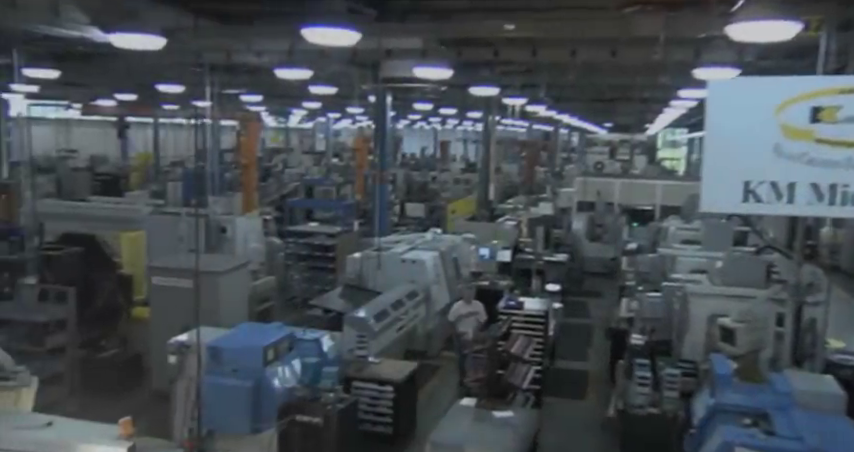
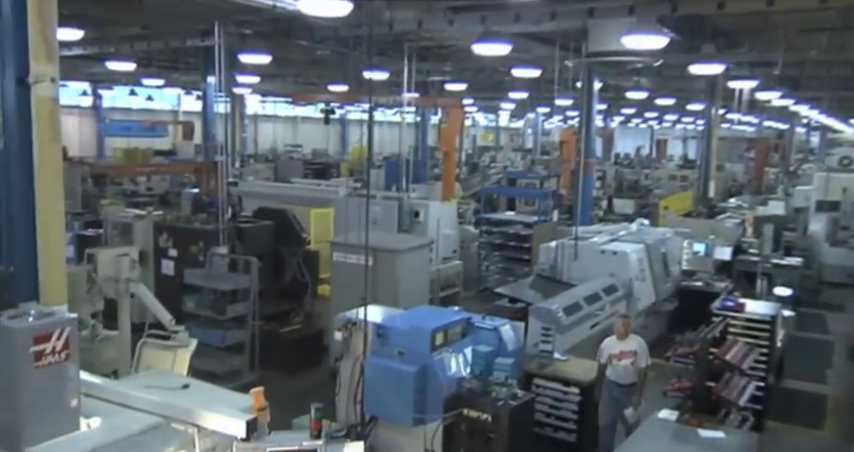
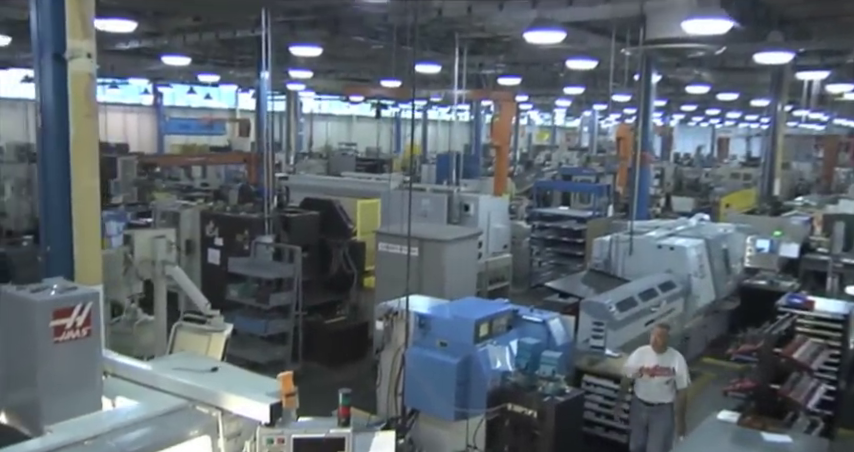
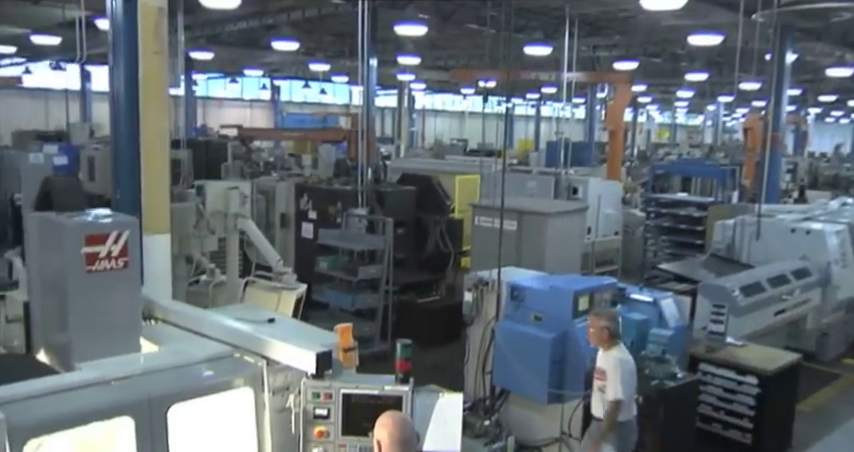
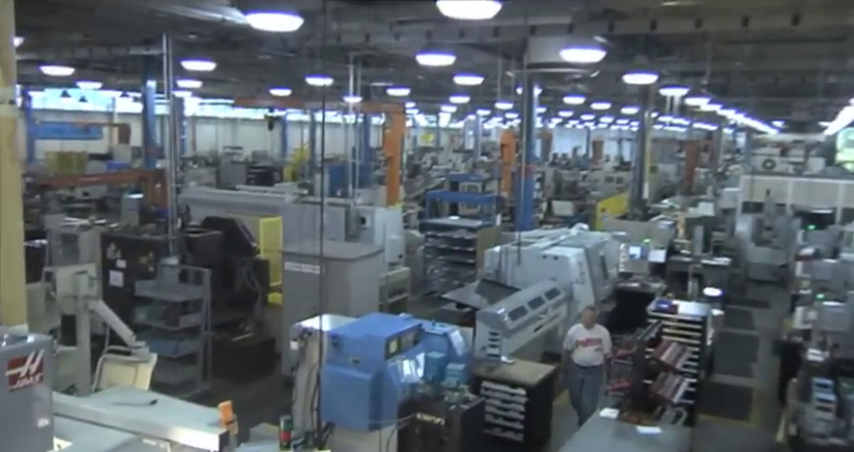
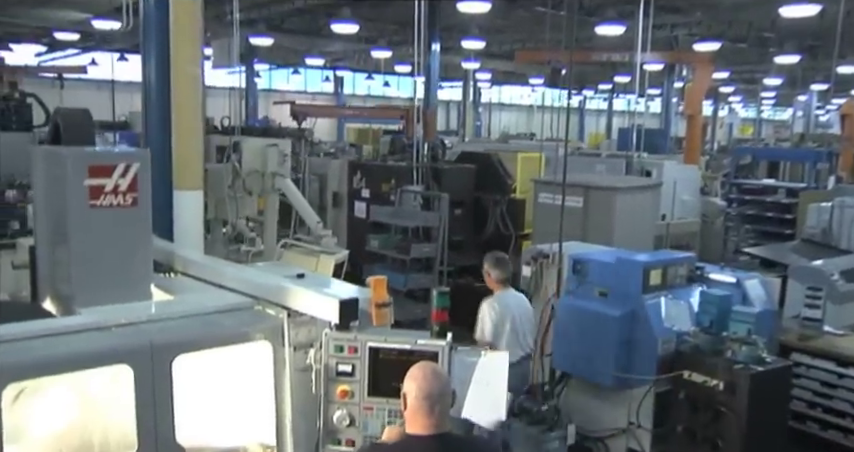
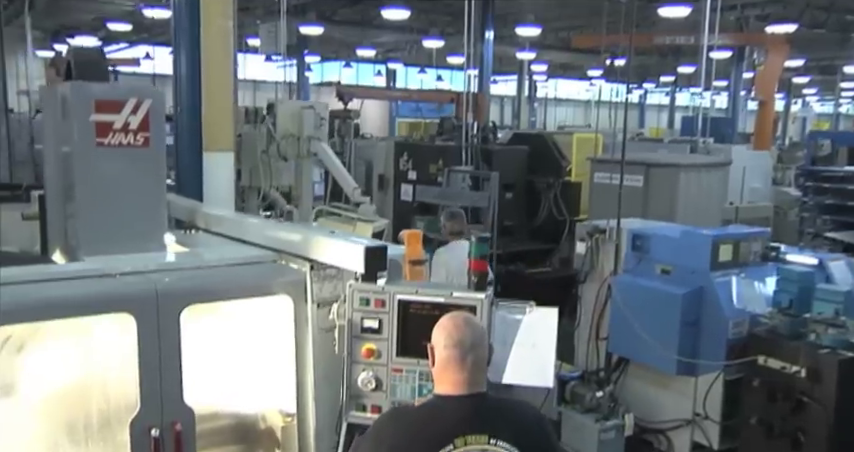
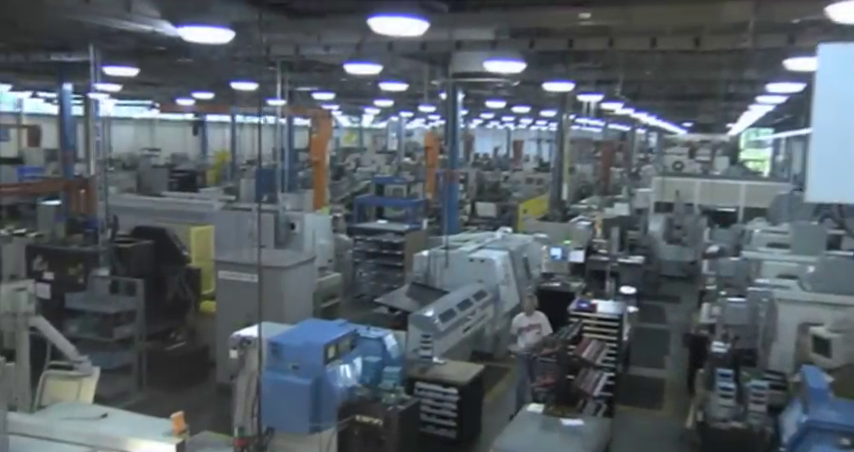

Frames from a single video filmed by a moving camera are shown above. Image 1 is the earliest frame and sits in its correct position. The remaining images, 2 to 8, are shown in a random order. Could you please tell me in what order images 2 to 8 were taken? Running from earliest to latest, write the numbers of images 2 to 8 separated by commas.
8, 5, 2, 3, 4, 6, 7
